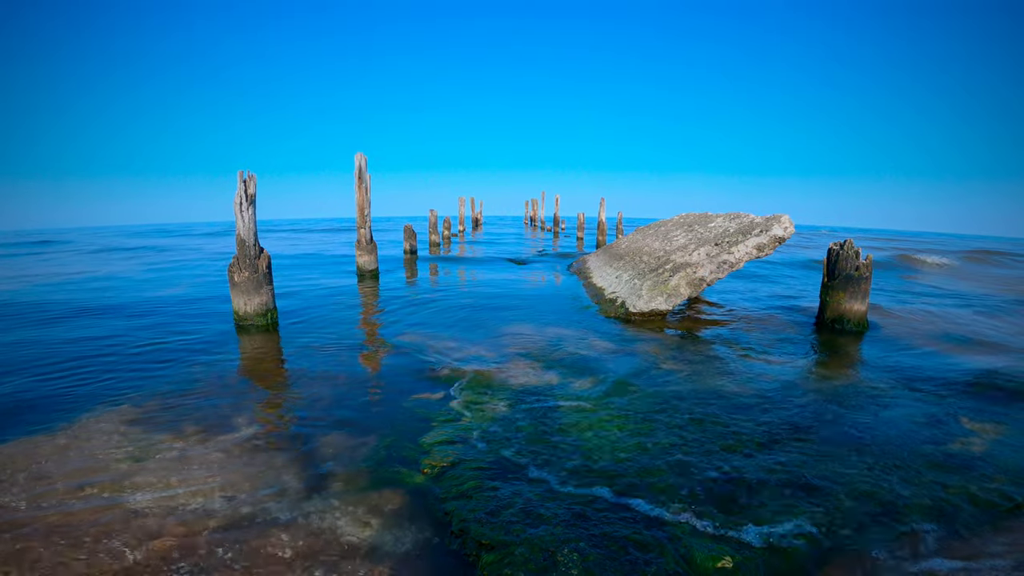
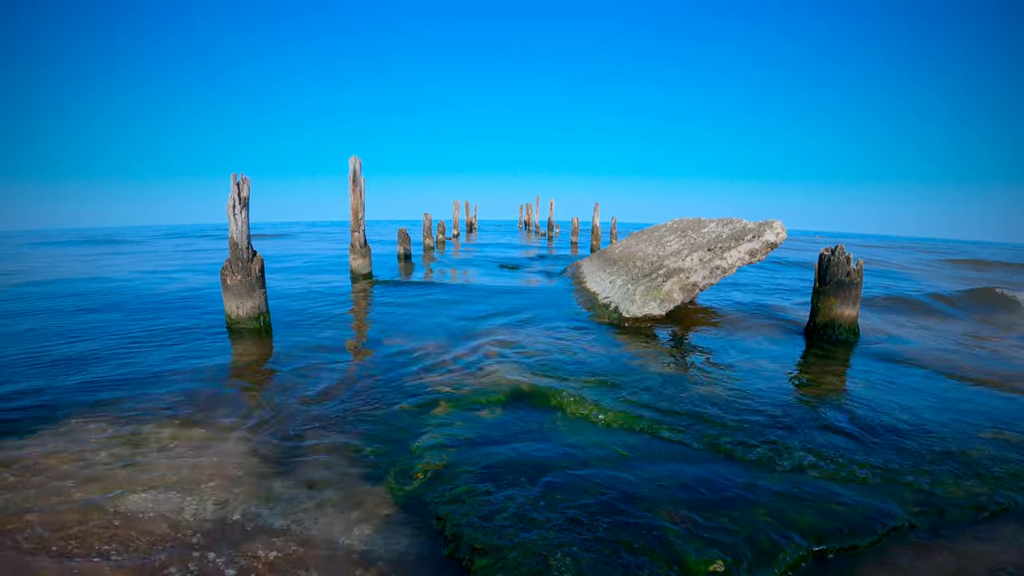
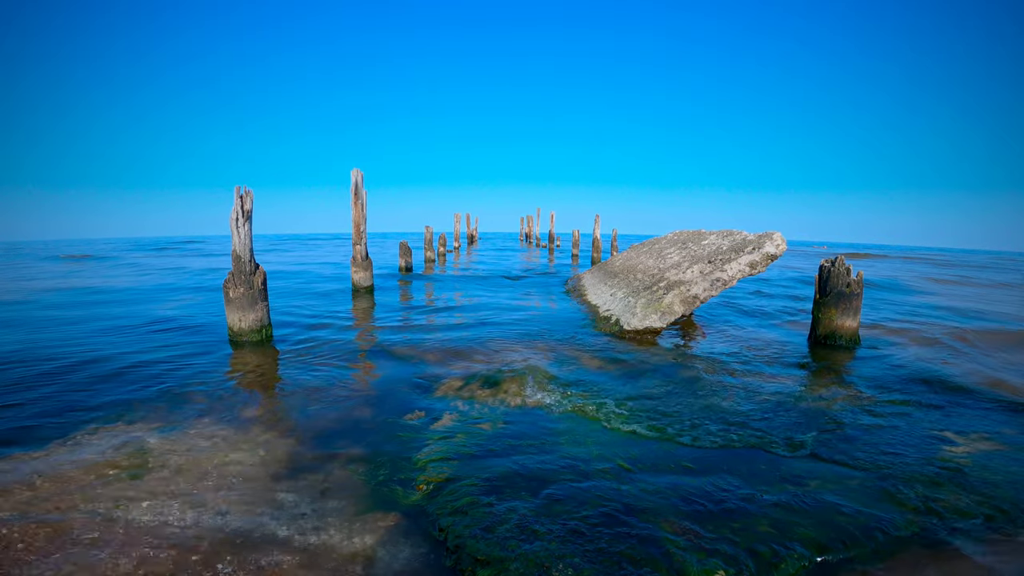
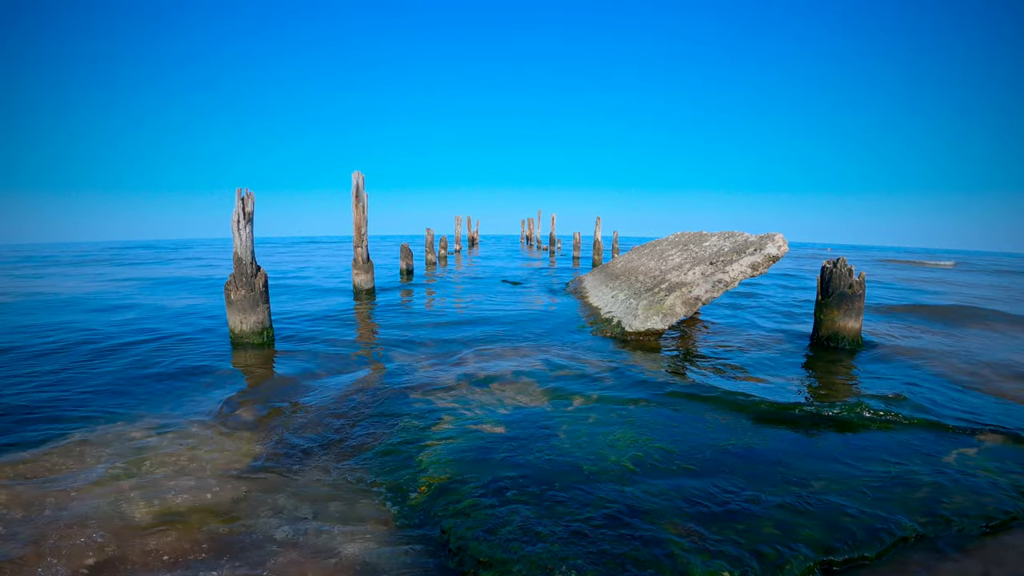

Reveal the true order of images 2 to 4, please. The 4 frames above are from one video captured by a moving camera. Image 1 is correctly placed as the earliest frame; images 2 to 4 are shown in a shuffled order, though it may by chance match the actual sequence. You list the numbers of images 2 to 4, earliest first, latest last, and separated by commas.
2, 3, 4
